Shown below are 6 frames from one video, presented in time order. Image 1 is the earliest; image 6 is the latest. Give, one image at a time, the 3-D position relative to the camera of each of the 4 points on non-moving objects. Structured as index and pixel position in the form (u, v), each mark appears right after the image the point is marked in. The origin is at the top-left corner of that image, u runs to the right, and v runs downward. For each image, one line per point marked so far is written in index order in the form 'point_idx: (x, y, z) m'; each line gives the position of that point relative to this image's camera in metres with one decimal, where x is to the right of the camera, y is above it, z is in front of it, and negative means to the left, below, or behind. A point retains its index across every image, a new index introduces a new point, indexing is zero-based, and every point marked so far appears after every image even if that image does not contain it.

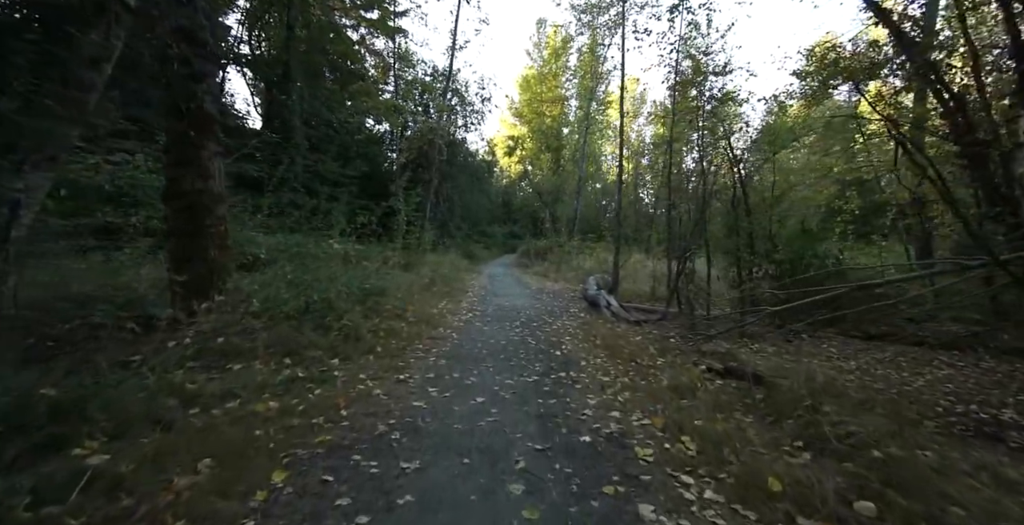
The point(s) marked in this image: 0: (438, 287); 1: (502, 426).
0: (-2.2, -0.8, +11.9) m
1: (-0.1, -1.3, +3.3) m
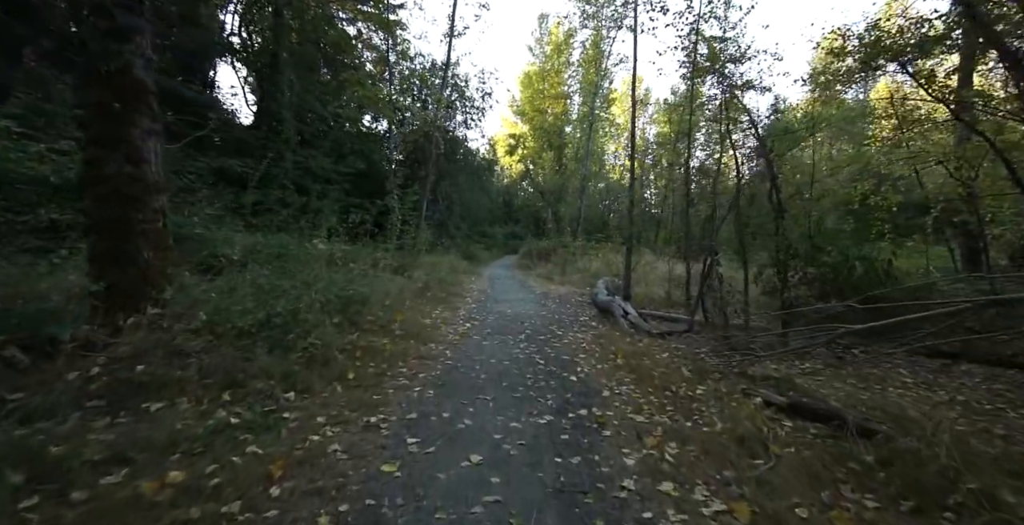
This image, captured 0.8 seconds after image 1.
0: (-2.1, -0.9, +10.8) m
1: (0.0, -1.4, +2.2) m
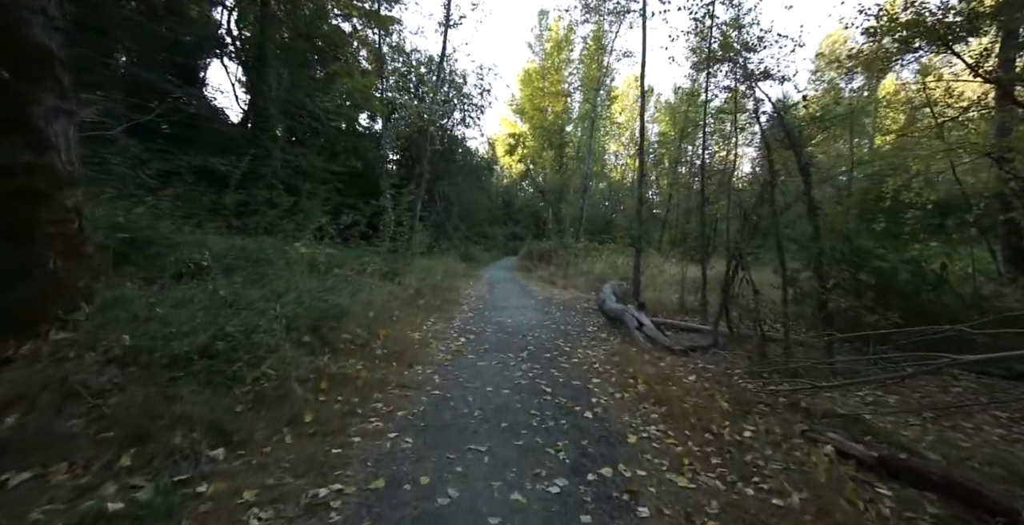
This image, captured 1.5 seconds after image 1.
0: (-2.1, -1.0, +9.9) m
1: (0.0, -1.5, +1.3) m
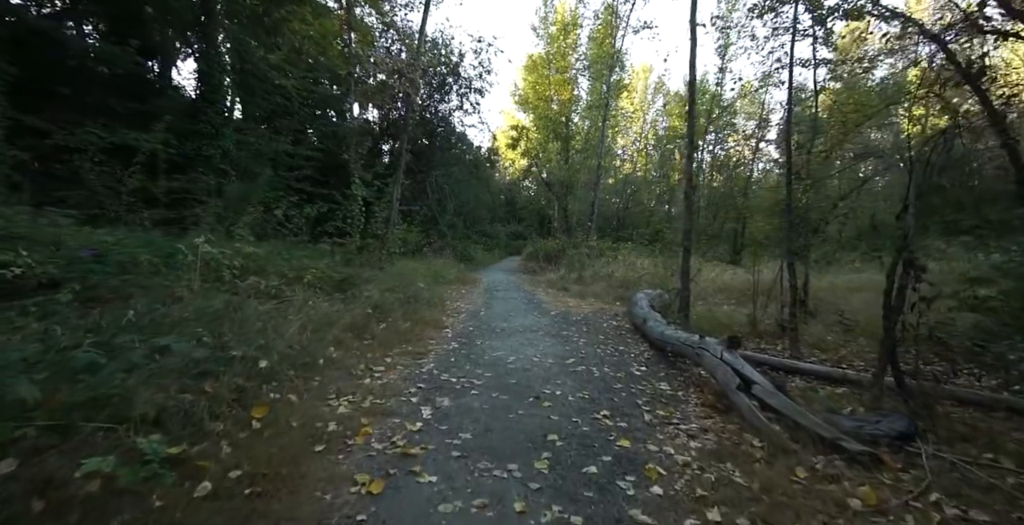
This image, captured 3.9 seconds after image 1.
0: (-2.0, -1.1, +6.7) m
1: (0.0, -1.5, -1.9) m
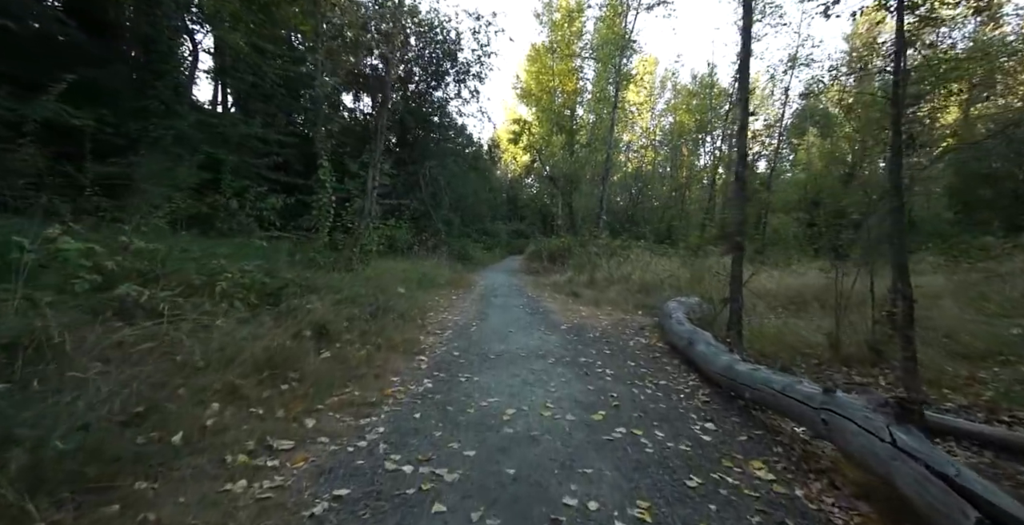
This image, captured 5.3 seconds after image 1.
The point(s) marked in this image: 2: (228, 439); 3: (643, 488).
0: (-2.1, -1.1, +4.6) m
1: (-0.1, -1.6, -4.0) m
2: (-2.0, -1.2, +3.0) m
3: (+0.9, -1.5, +2.8) m
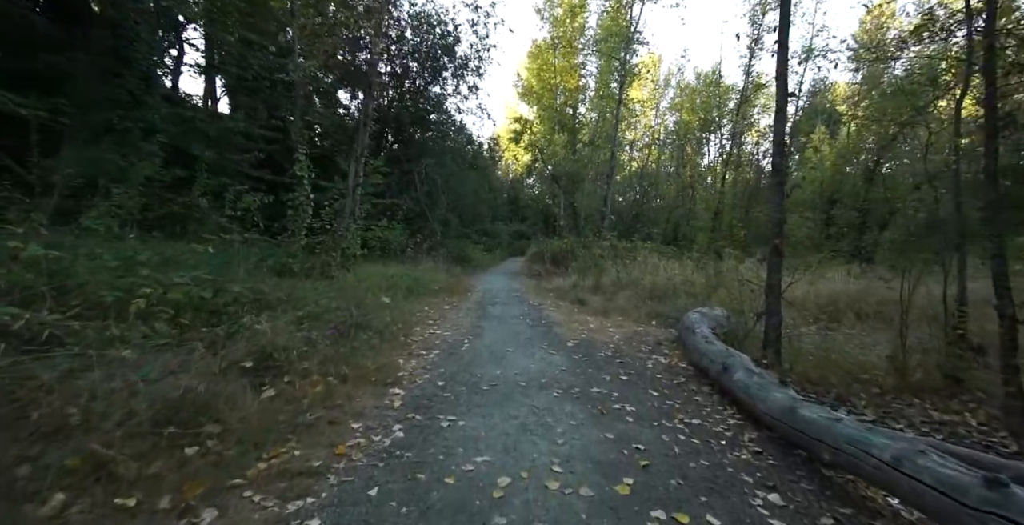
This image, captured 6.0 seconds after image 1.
0: (-2.1, -1.2, +3.5) m
1: (-0.2, -1.7, -5.1) m
2: (-2.1, -1.3, +1.9) m
3: (+0.9, -1.6, +1.7) m
